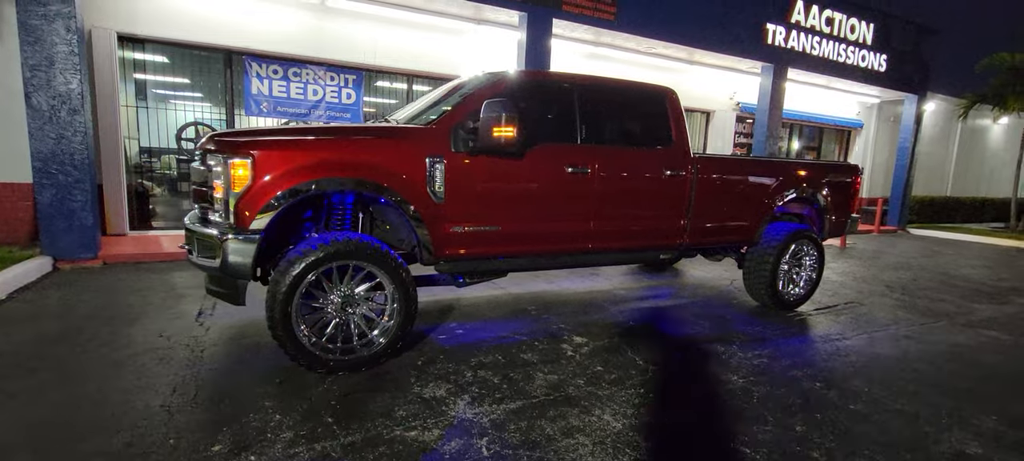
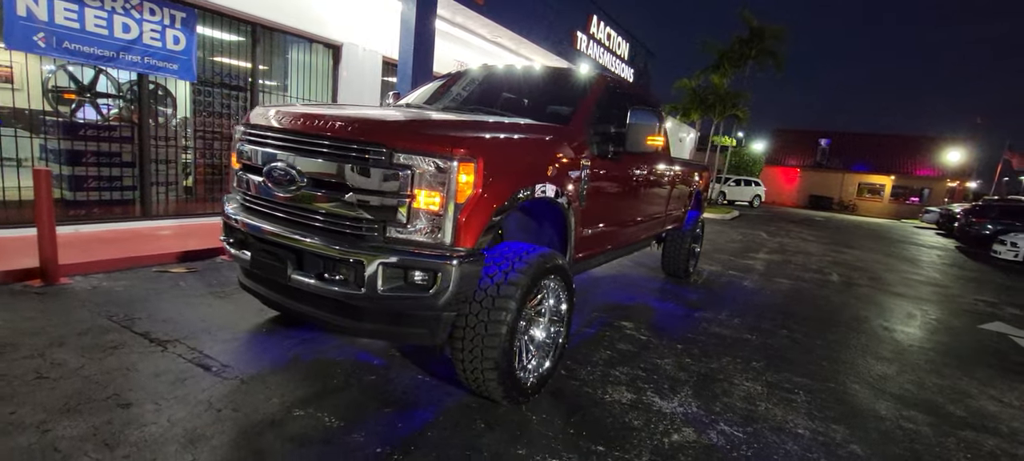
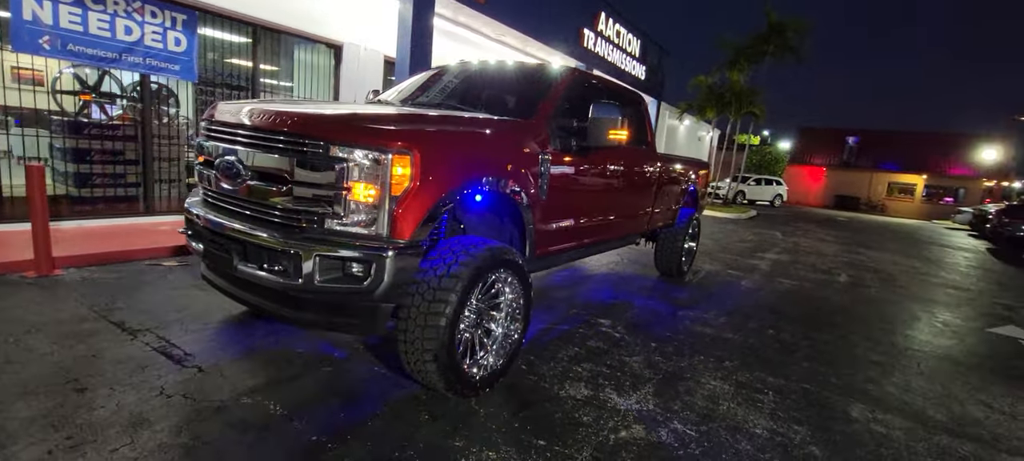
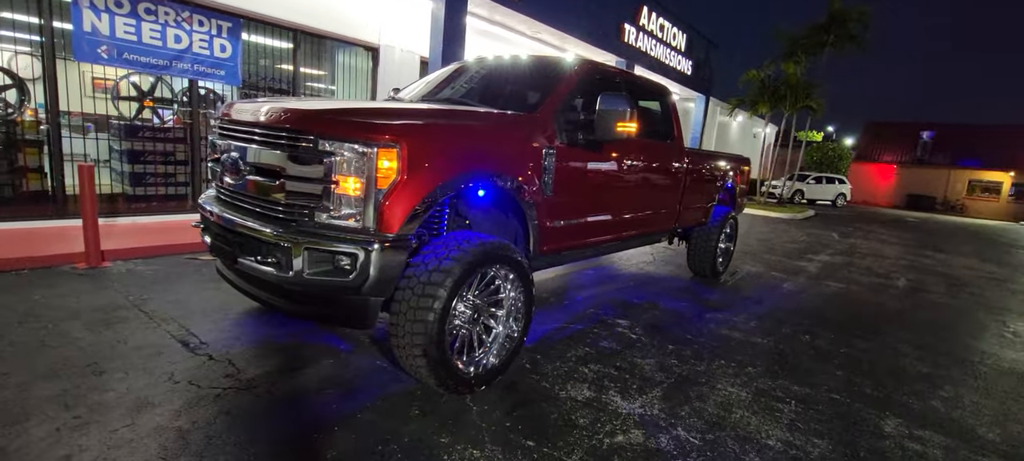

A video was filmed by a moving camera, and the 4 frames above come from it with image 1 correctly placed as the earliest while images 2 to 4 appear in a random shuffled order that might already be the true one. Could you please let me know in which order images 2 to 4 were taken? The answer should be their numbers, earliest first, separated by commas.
4, 3, 2
